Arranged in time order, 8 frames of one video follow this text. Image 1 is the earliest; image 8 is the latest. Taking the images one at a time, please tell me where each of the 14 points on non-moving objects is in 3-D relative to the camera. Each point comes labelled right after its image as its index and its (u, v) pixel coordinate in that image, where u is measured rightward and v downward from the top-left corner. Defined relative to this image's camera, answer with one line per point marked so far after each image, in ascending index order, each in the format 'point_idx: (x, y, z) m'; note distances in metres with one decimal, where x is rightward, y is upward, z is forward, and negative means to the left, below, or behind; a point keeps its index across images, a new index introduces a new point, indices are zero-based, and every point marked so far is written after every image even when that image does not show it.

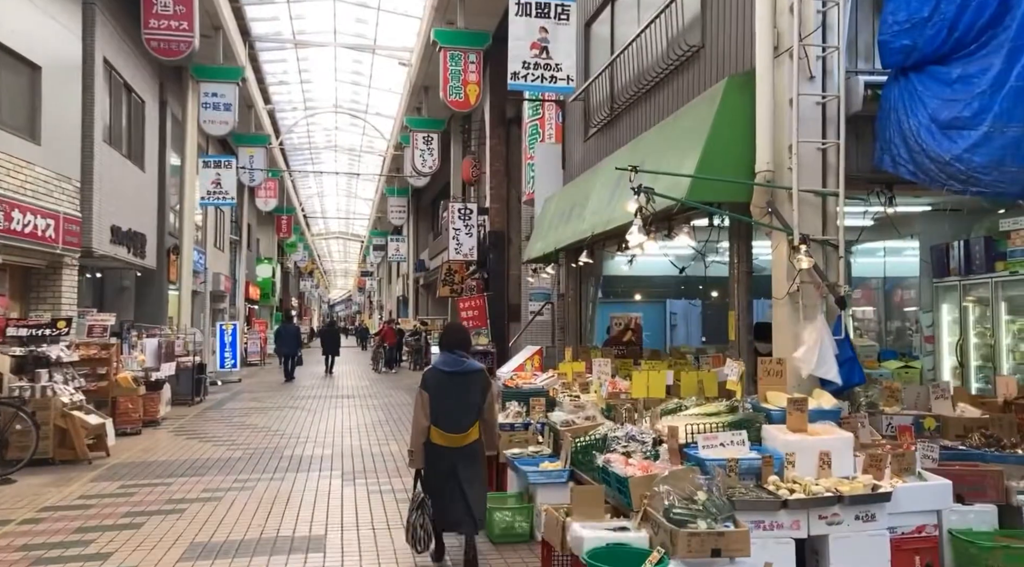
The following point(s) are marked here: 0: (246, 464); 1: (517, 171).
0: (-3.0, -2.1, +10.4) m
1: (+0.2, +2.5, +20.2) m
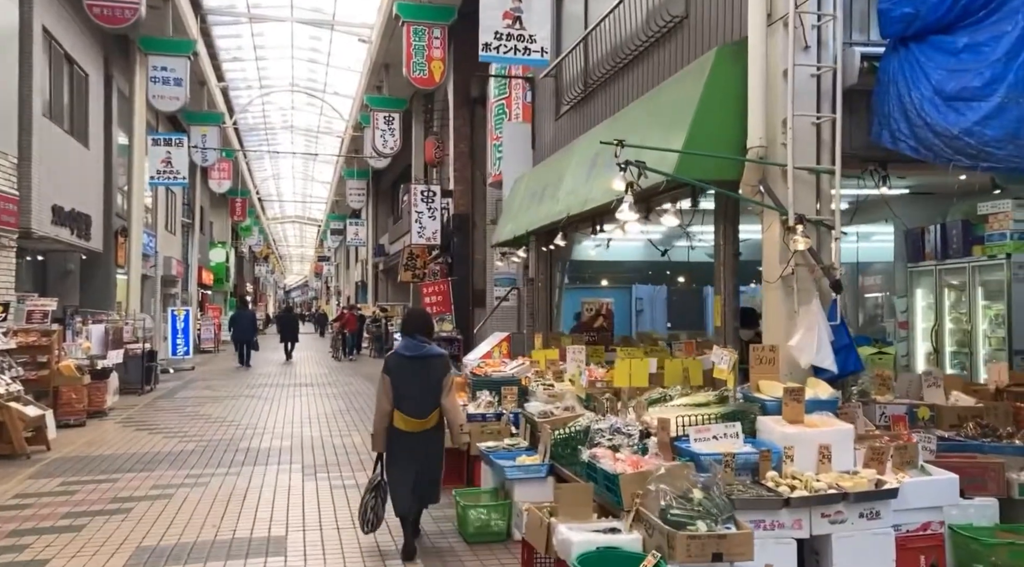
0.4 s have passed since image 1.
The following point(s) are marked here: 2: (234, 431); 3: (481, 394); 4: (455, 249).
0: (-3.4, -1.9, +9.8) m
1: (-0.6, +2.8, +19.7) m
2: (-3.7, -2.0, +12.2) m
3: (-0.3, -1.1, +8.9) m
4: (-1.2, +0.8, +19.6) m
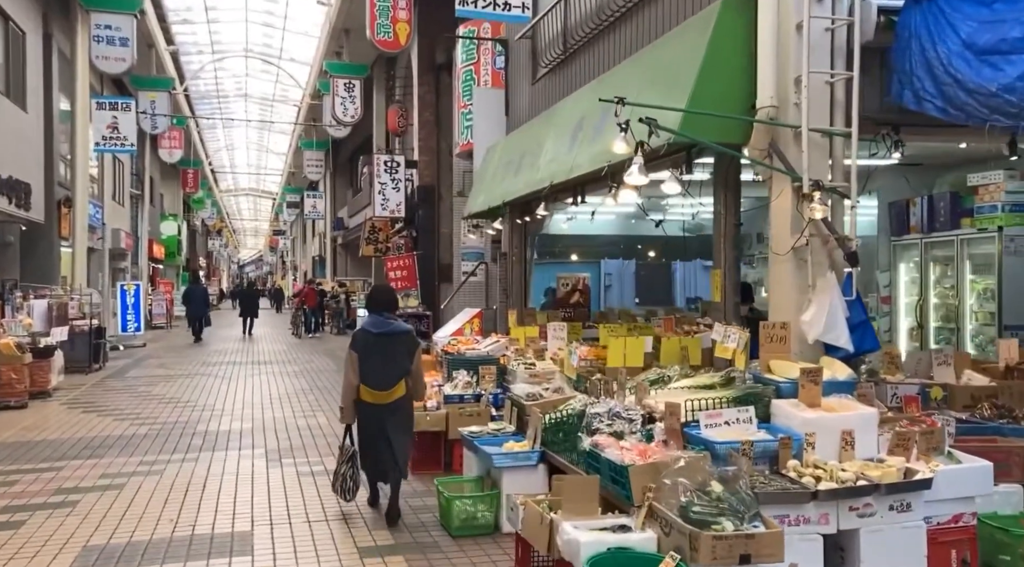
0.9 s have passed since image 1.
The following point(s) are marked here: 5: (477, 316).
0: (-3.6, -1.6, +9.2) m
1: (-1.4, +3.4, +19.0) m
2: (-4.1, -1.6, +11.5) m
3: (-0.5, -0.9, +8.4) m
4: (-1.9, +1.3, +18.9) m
5: (-0.5, -0.5, +12.9) m
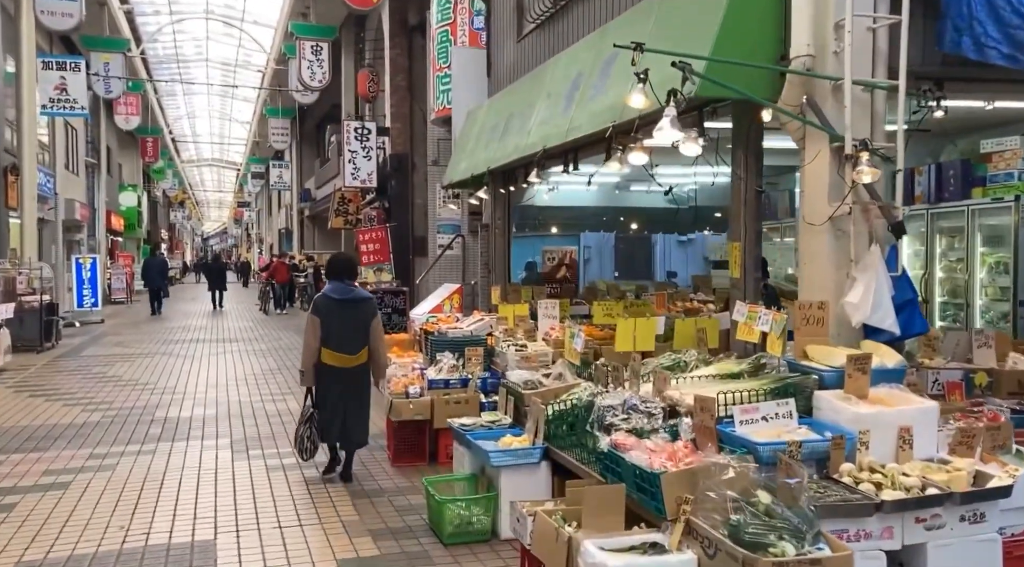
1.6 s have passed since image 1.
0: (-3.8, -1.4, +8.4) m
1: (-1.8, +3.9, +18.2) m
2: (-4.3, -1.3, +10.7) m
3: (-0.6, -0.6, +7.7) m
4: (-2.4, +1.8, +18.1) m
5: (-0.7, -0.1, +12.2) m
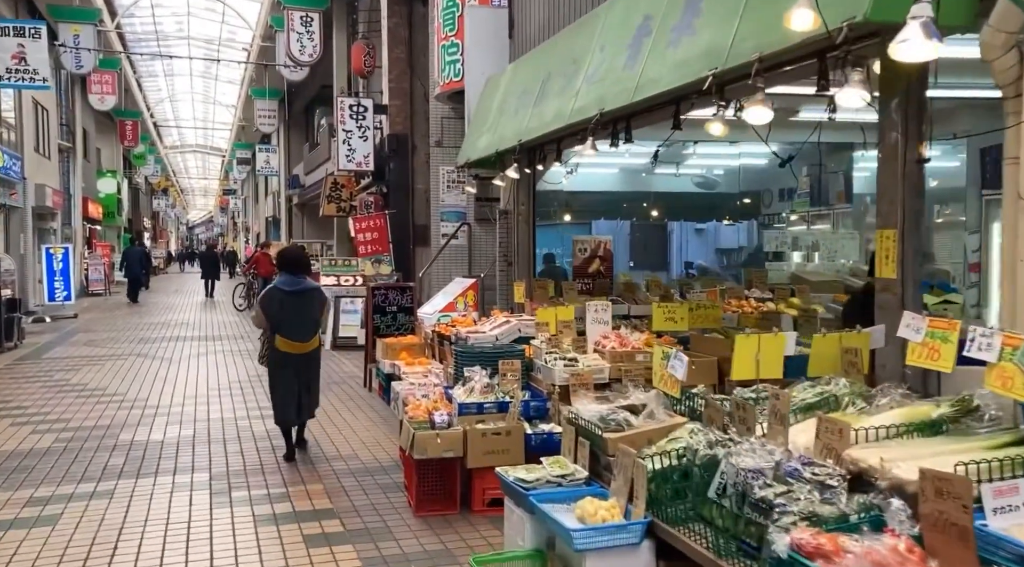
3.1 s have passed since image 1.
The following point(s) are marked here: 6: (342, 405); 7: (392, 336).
0: (-3.5, -1.3, +6.9) m
1: (-1.7, +4.1, +16.6) m
2: (-4.0, -1.3, +9.2) m
3: (-0.2, -0.6, +6.2) m
4: (-2.2, +2.0, +16.6) m
5: (-0.5, 0.0, +10.7) m
6: (-1.8, -1.3, +9.6) m
7: (-1.4, -0.6, +10.7) m
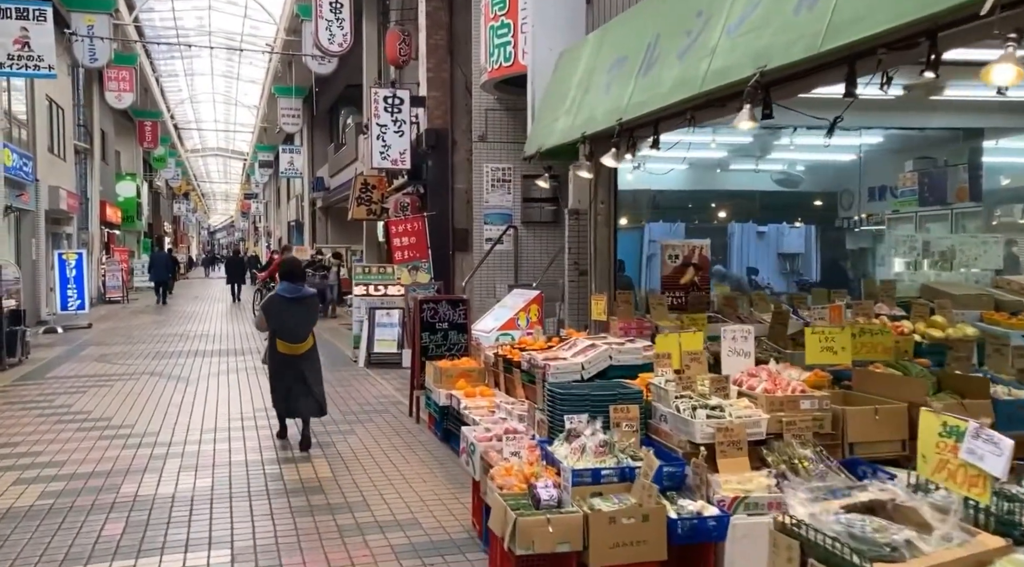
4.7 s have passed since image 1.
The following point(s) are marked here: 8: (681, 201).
0: (-2.8, -1.5, +5.4) m
1: (-0.8, +3.9, +15.1) m
2: (-3.3, -1.4, +7.7) m
3: (+0.4, -0.7, +4.6) m
4: (-1.4, +1.8, +15.0) m
5: (+0.2, -0.2, +9.1) m
6: (-1.1, -1.4, +8.1) m
7: (-0.7, -0.7, +9.1) m
8: (+1.9, +0.9, +9.9) m
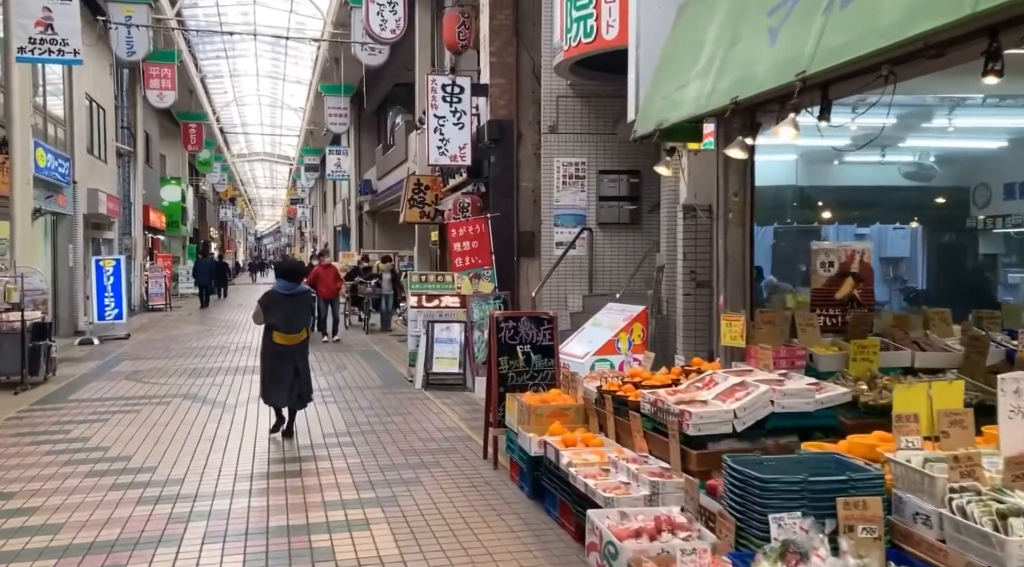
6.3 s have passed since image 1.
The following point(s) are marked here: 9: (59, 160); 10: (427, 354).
0: (-2.2, -1.6, +3.8) m
1: (+0.3, +3.8, +13.4) m
2: (-2.6, -1.5, +6.1) m
3: (+1.0, -0.8, +2.9) m
4: (-0.3, +1.7, +13.4) m
5: (+1.0, -0.3, +7.4) m
6: (-0.3, -1.5, +6.4) m
7: (+0.1, -0.9, +7.5) m
8: (+2.8, +0.8, +8.1) m
9: (-8.7, +2.3, +17.4) m
10: (-1.1, -0.9, +12.2) m
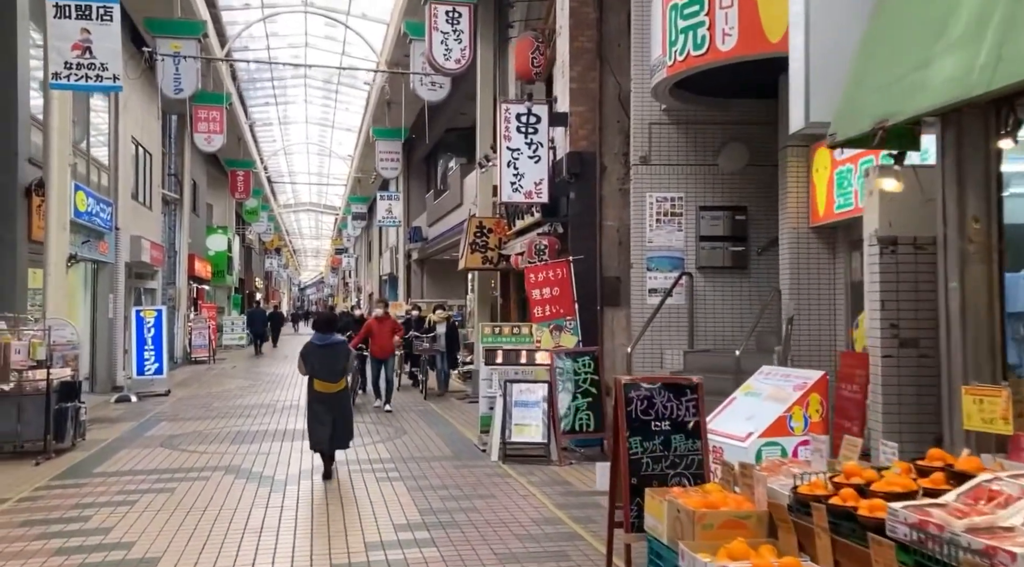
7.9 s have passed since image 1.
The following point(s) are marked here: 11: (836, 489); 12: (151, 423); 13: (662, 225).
0: (-1.5, -1.7, +2.1) m
1: (+1.4, +3.1, +11.9) m
2: (-1.8, -1.8, +4.5) m
3: (+1.6, -0.9, +1.1) m
4: (+0.8, +1.0, +11.8) m
5: (+1.9, -0.6, +5.6) m
6: (+0.5, -1.8, +4.6) m
7: (+1.0, -1.2, +5.7) m
8: (+3.6, +0.4, +6.3) m
9: (-7.4, +1.4, +16.2) m
10: (-0.1, -1.6, +10.5) m
11: (+1.6, -0.9, +4.4) m
12: (-5.5, -2.1, +13.6) m
13: (+1.9, +0.7, +11.1) m
